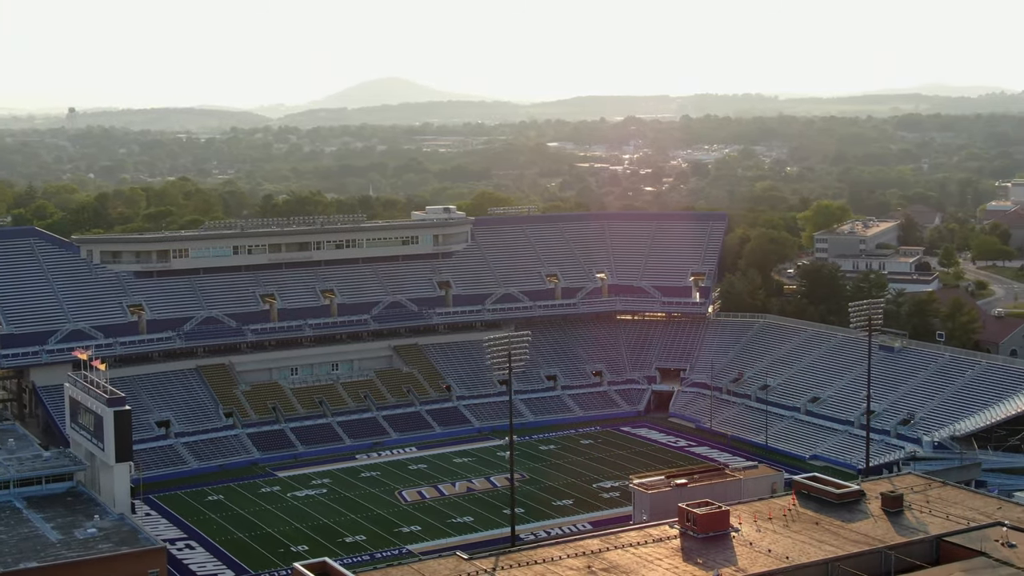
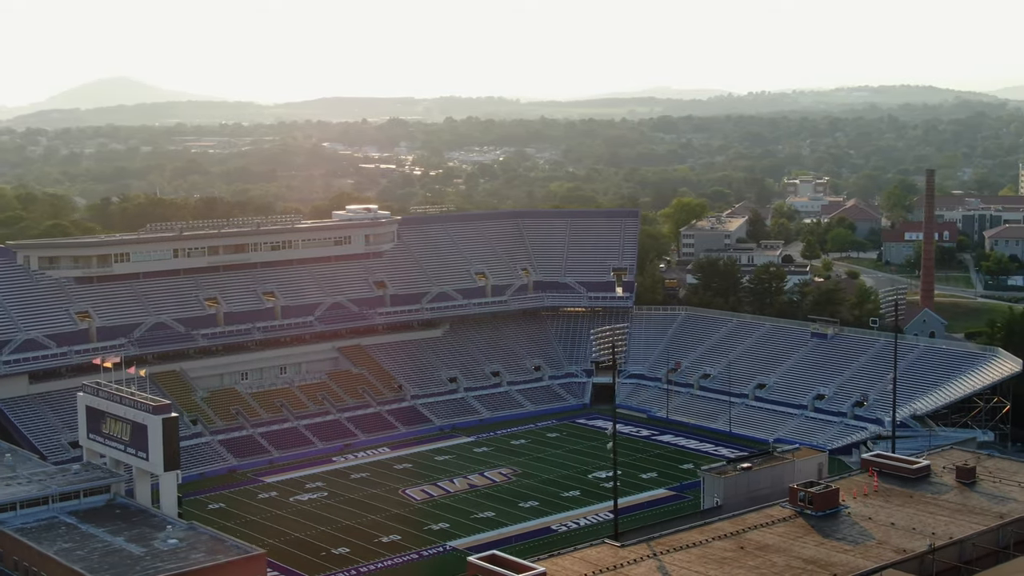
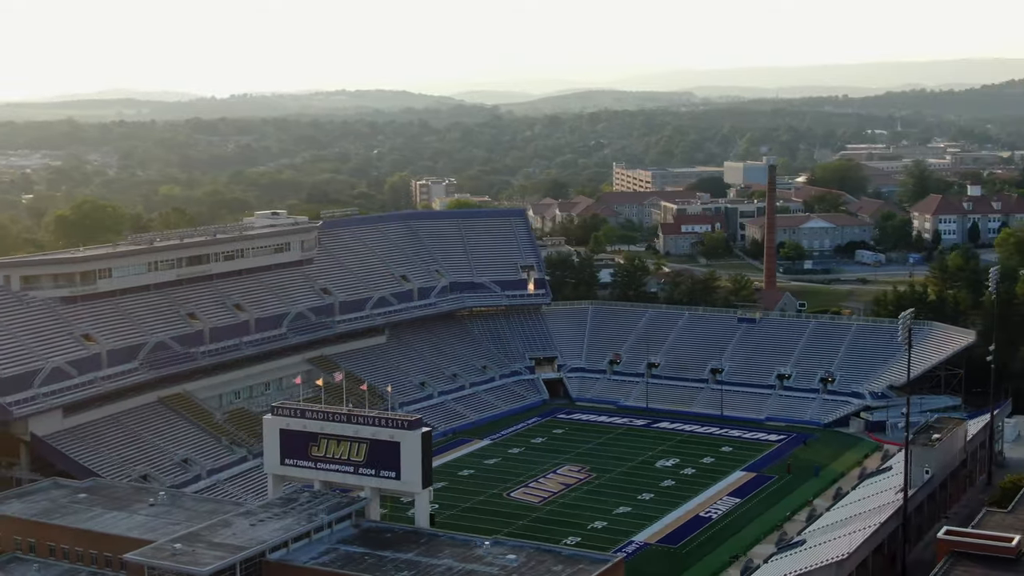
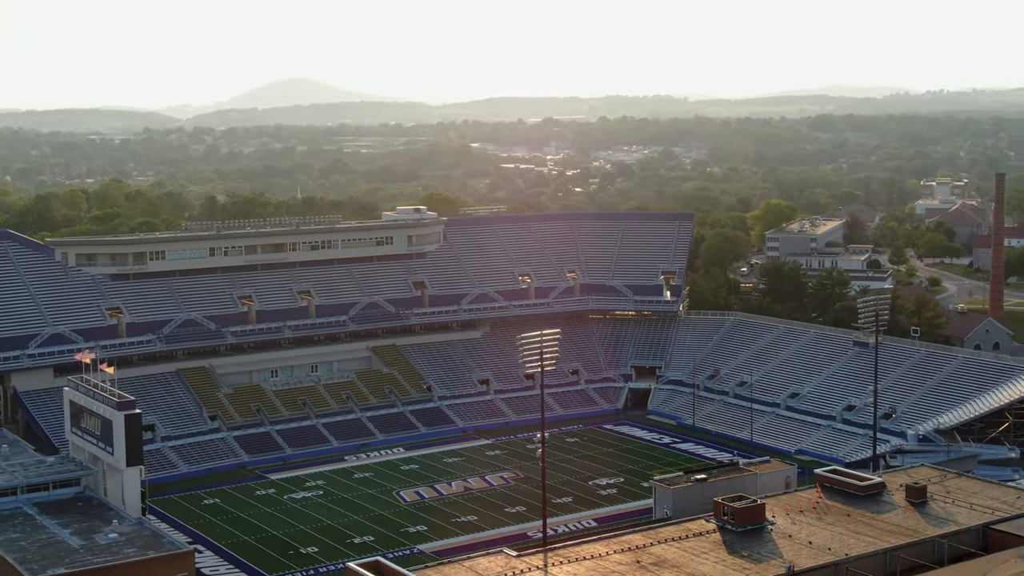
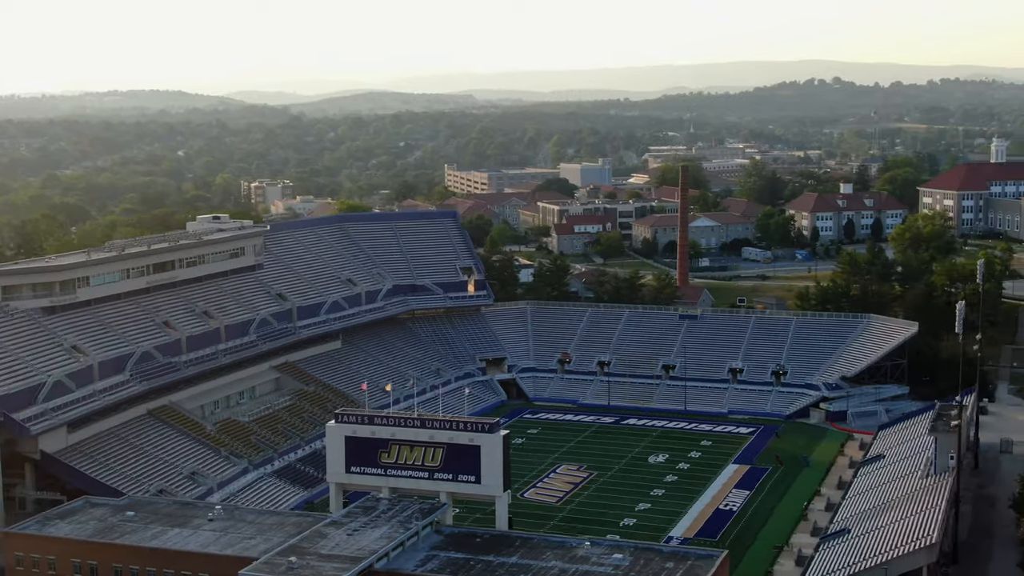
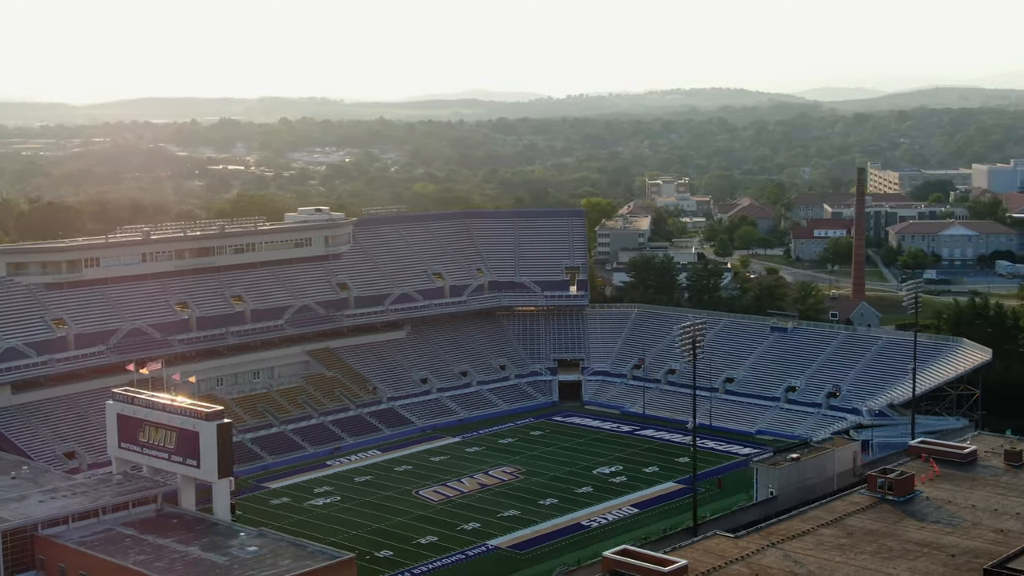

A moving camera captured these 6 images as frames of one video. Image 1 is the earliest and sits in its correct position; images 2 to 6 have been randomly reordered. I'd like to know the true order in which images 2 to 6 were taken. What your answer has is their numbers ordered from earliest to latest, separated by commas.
4, 2, 6, 3, 5
